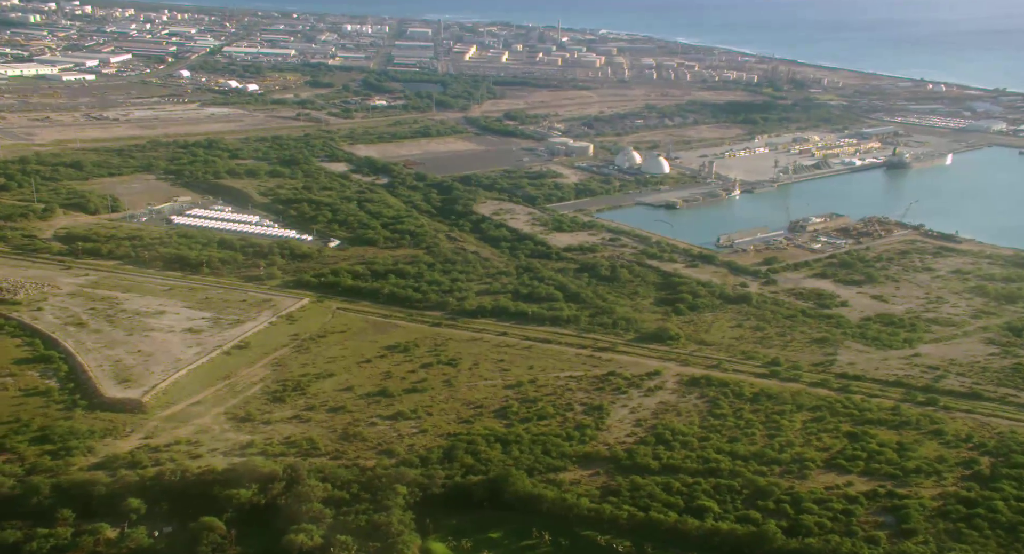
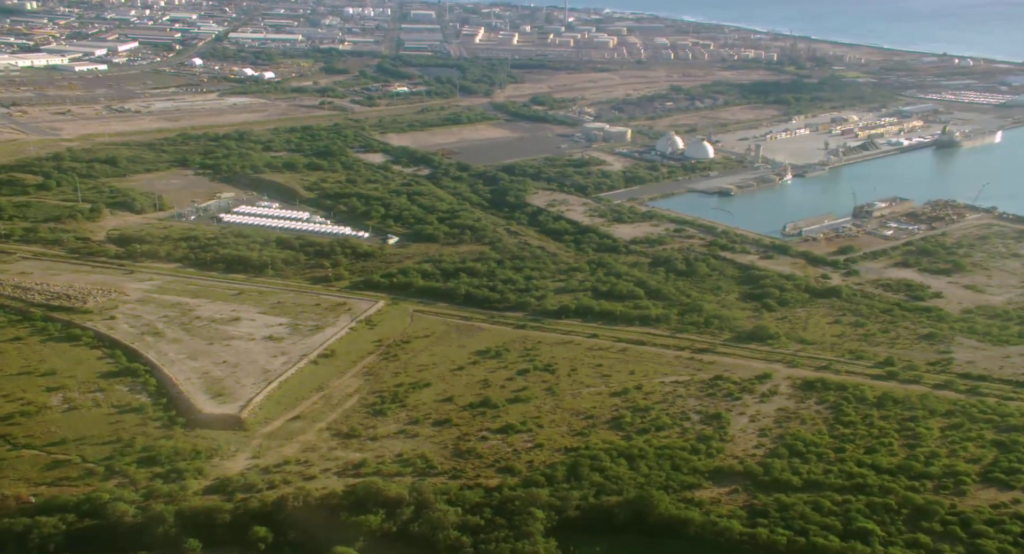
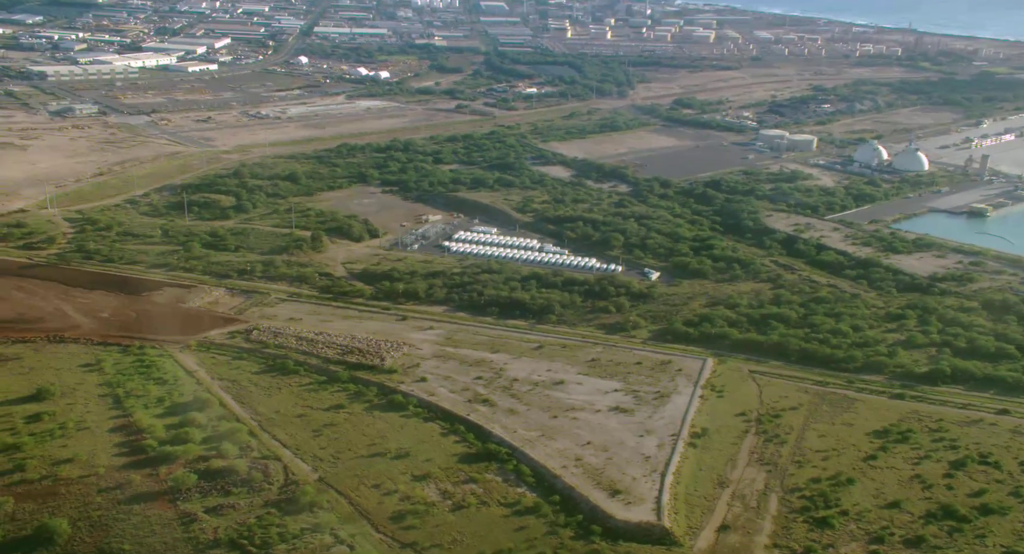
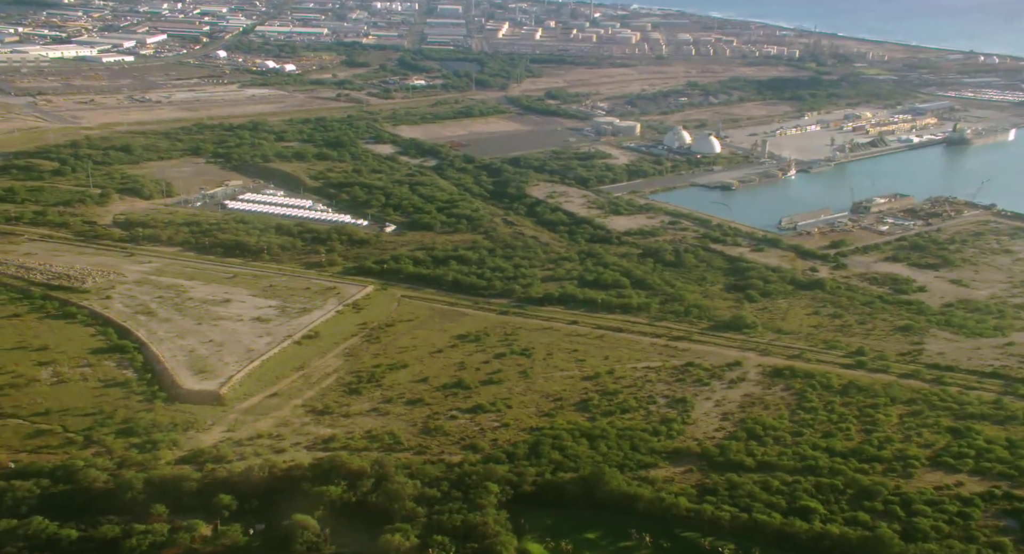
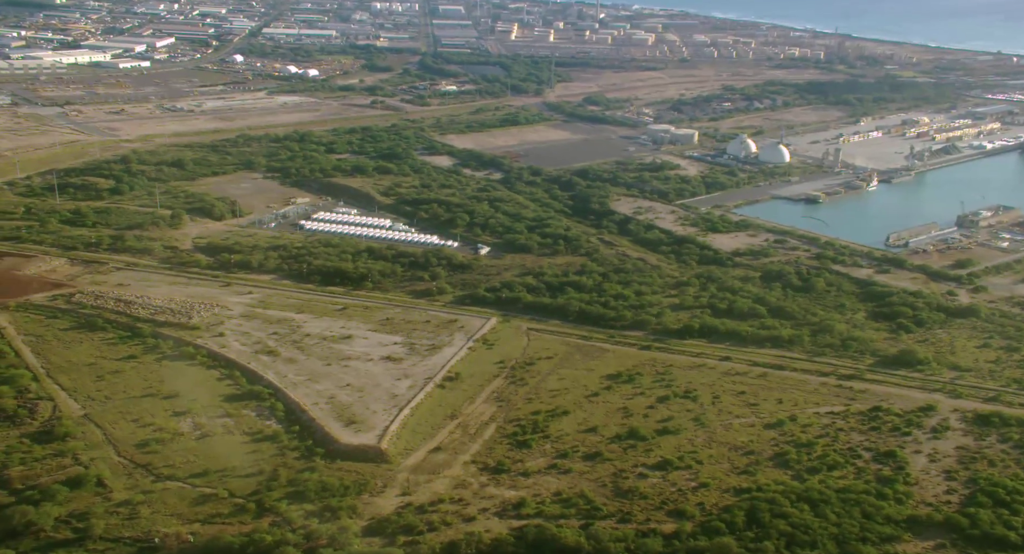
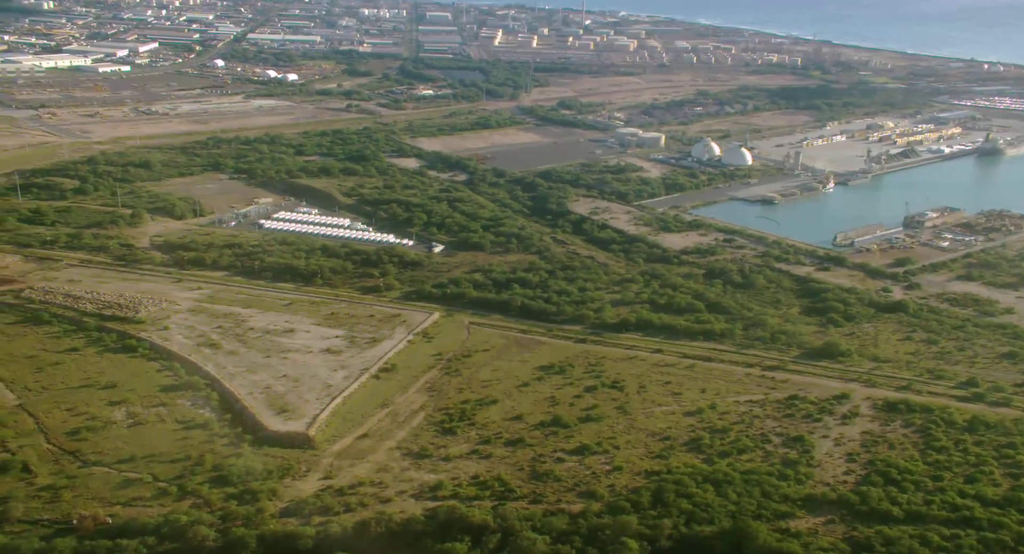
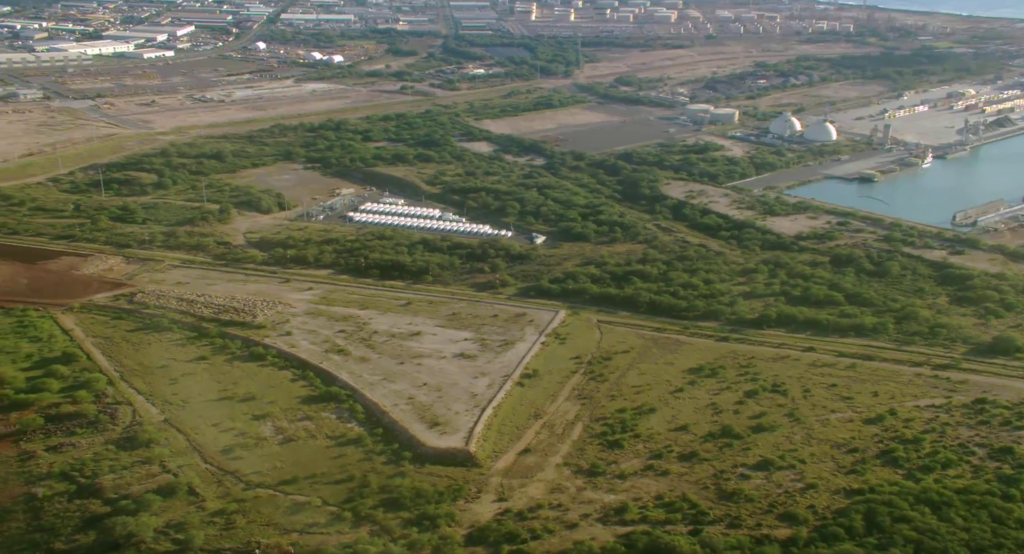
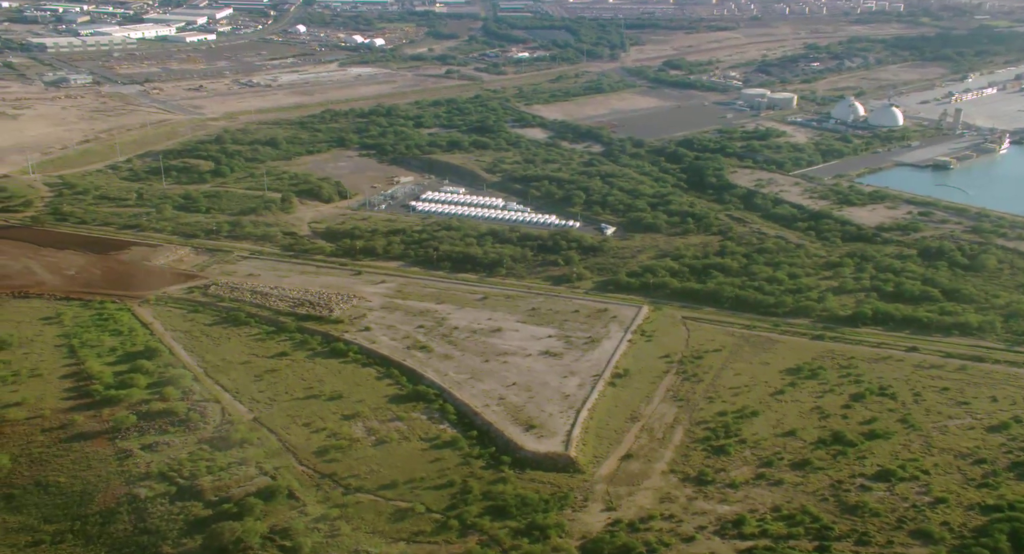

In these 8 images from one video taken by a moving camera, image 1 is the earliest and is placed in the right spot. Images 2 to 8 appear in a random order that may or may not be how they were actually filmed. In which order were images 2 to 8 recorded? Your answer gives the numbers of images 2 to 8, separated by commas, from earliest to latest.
4, 2, 6, 5, 7, 8, 3
